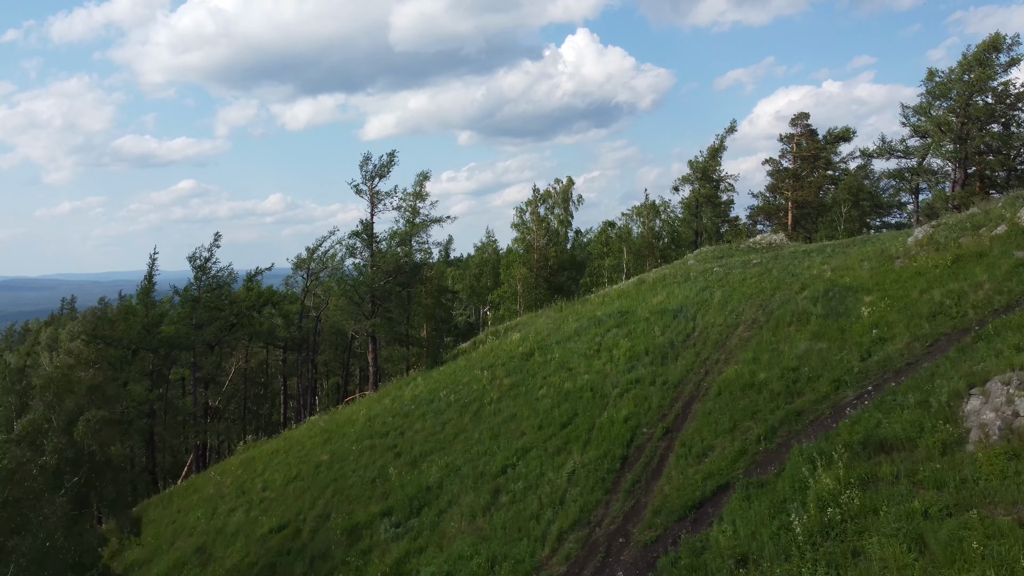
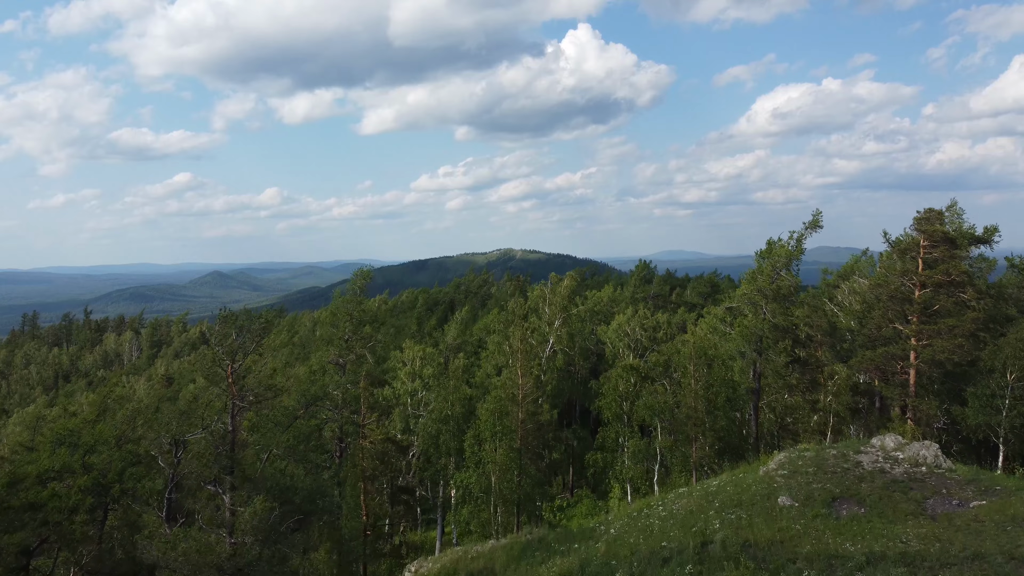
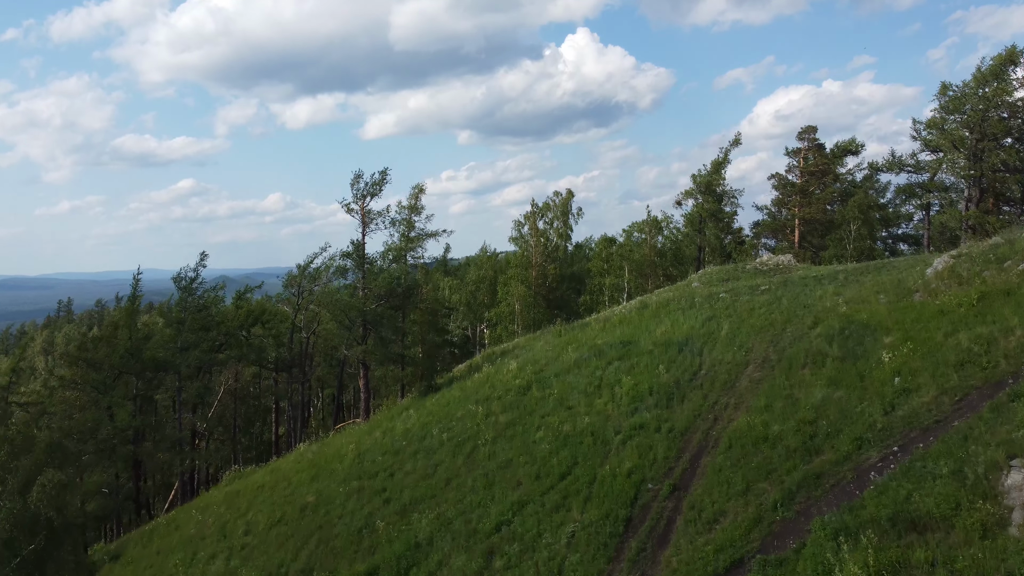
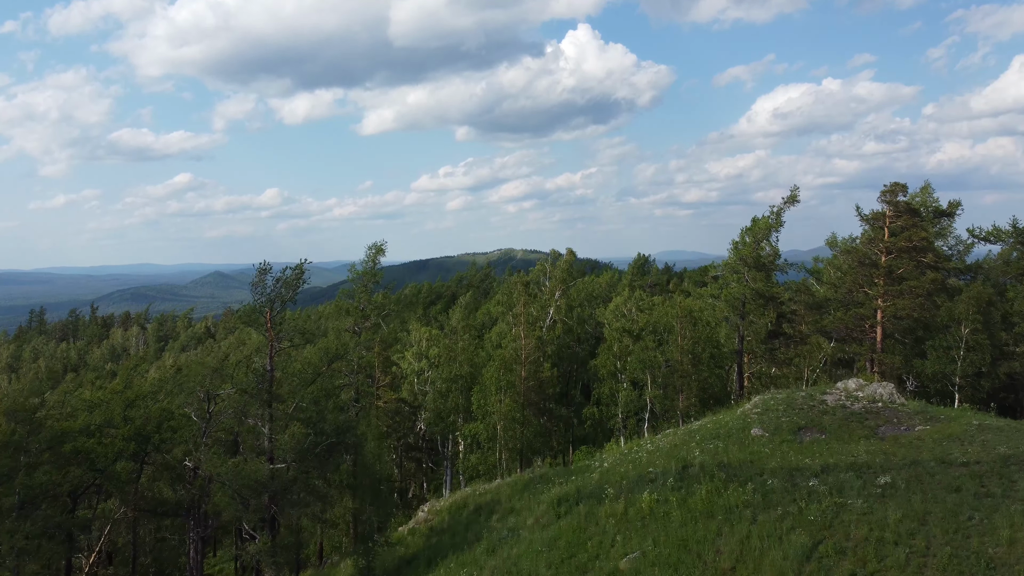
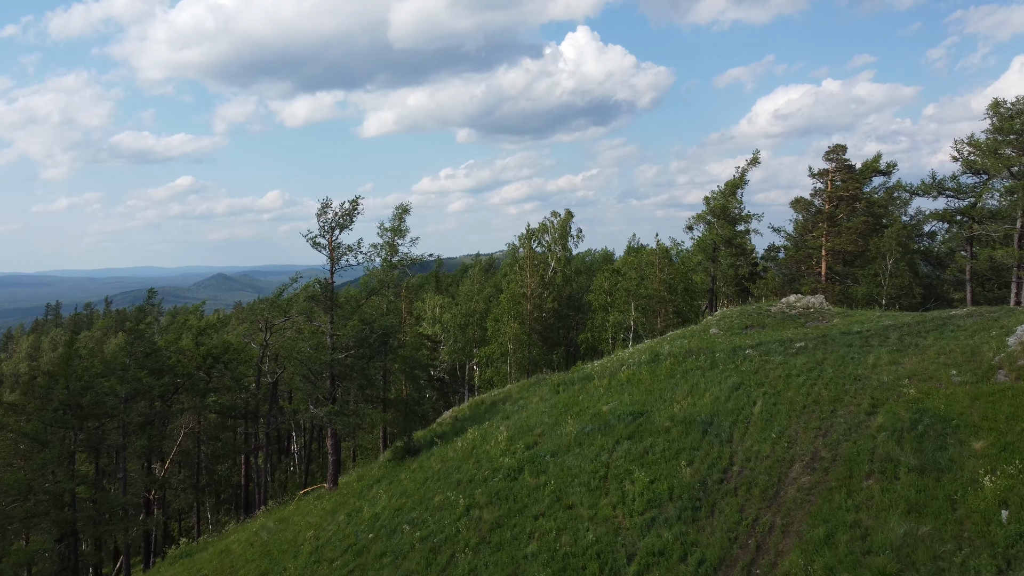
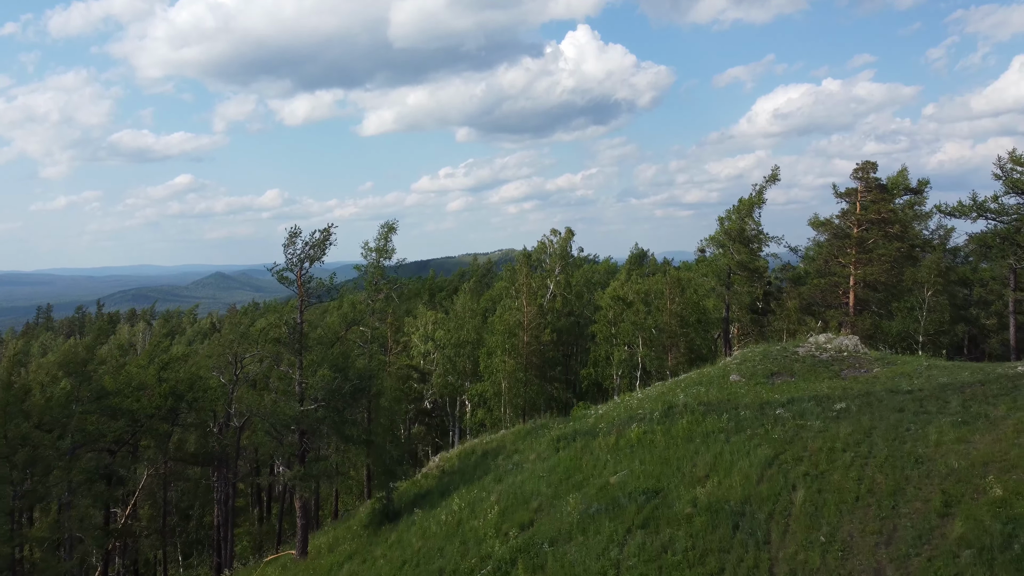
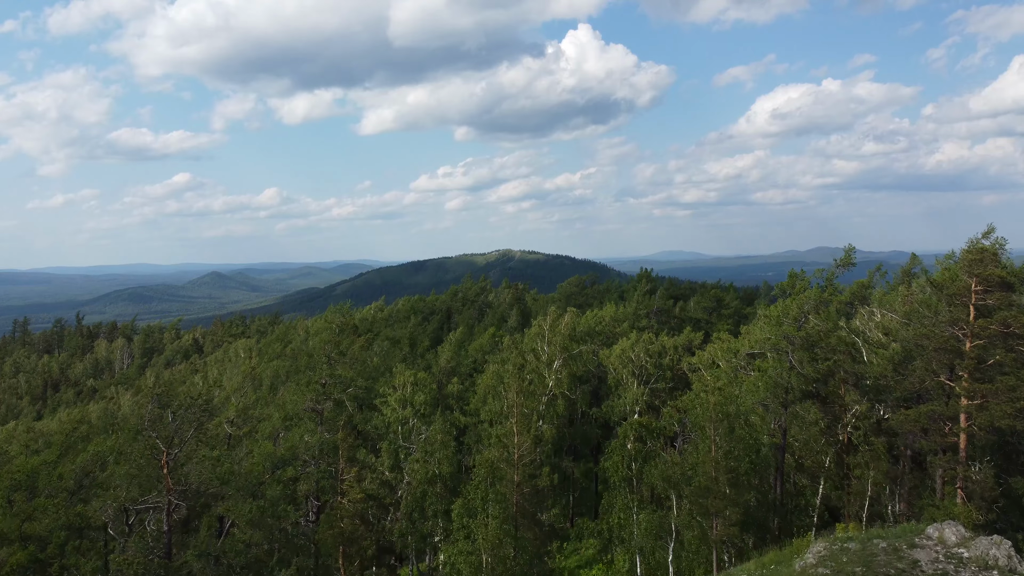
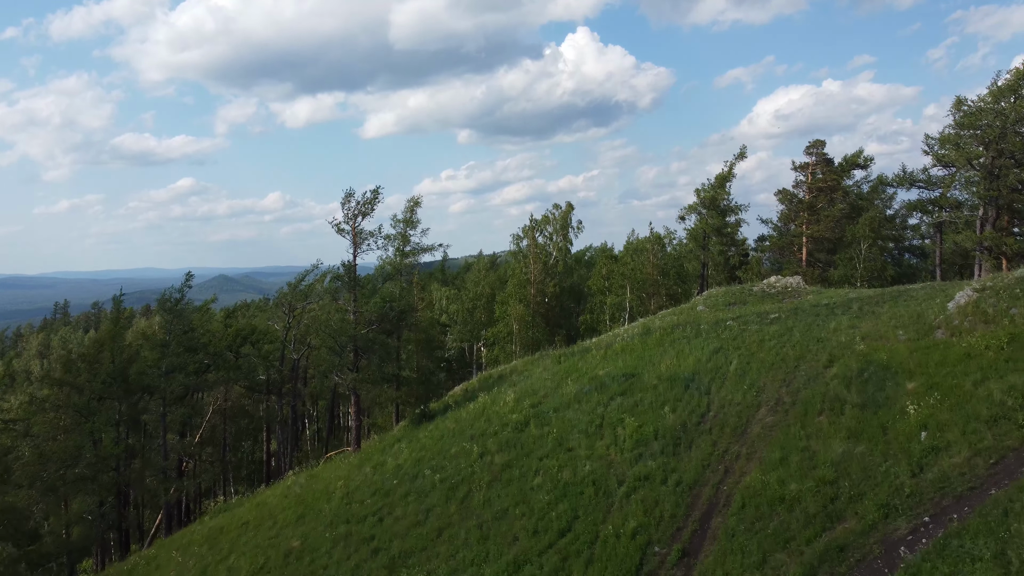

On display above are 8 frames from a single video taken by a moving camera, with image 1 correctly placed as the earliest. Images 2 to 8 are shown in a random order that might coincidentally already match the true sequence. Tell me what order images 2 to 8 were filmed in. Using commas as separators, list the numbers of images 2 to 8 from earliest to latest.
3, 8, 5, 6, 4, 2, 7
